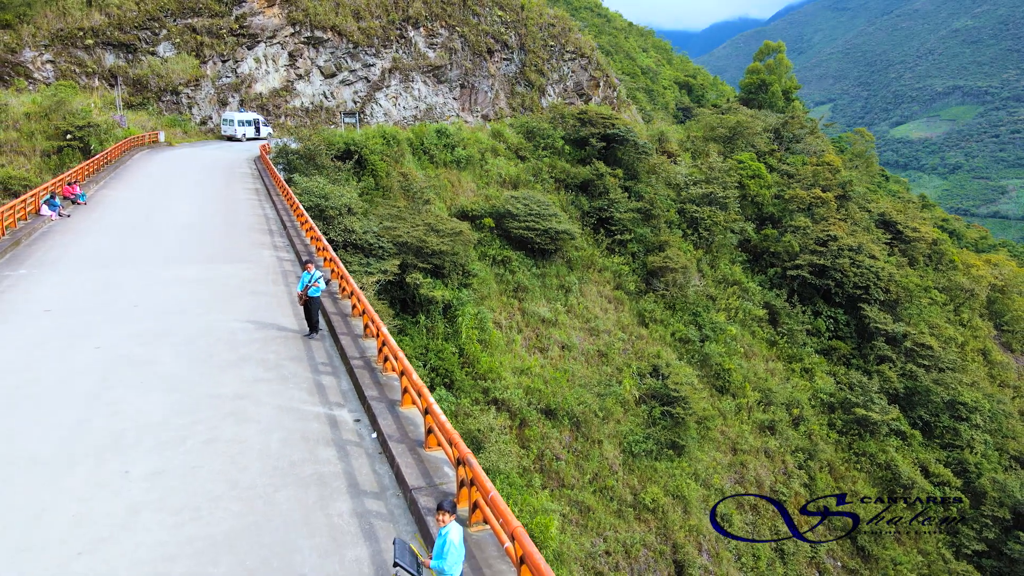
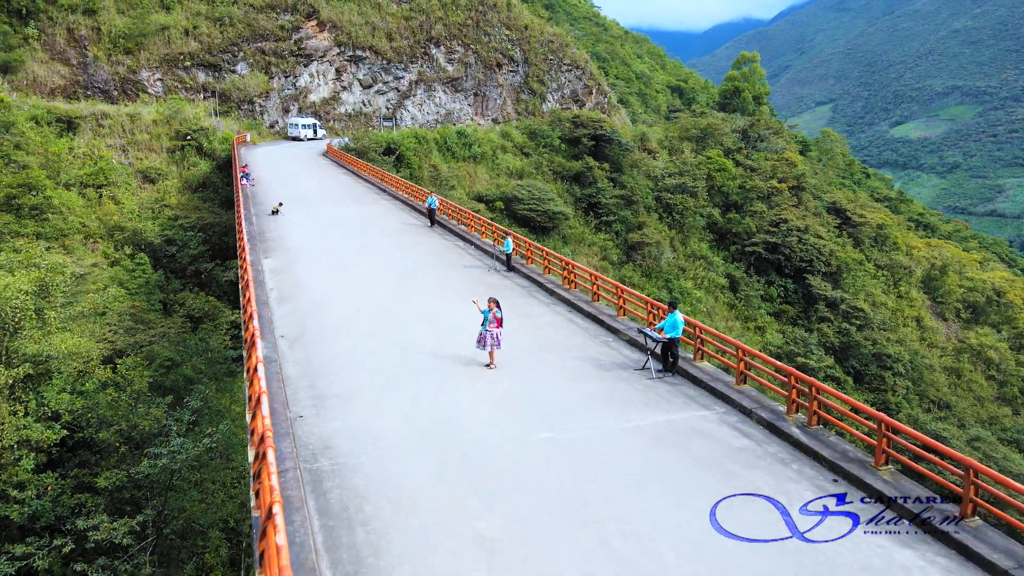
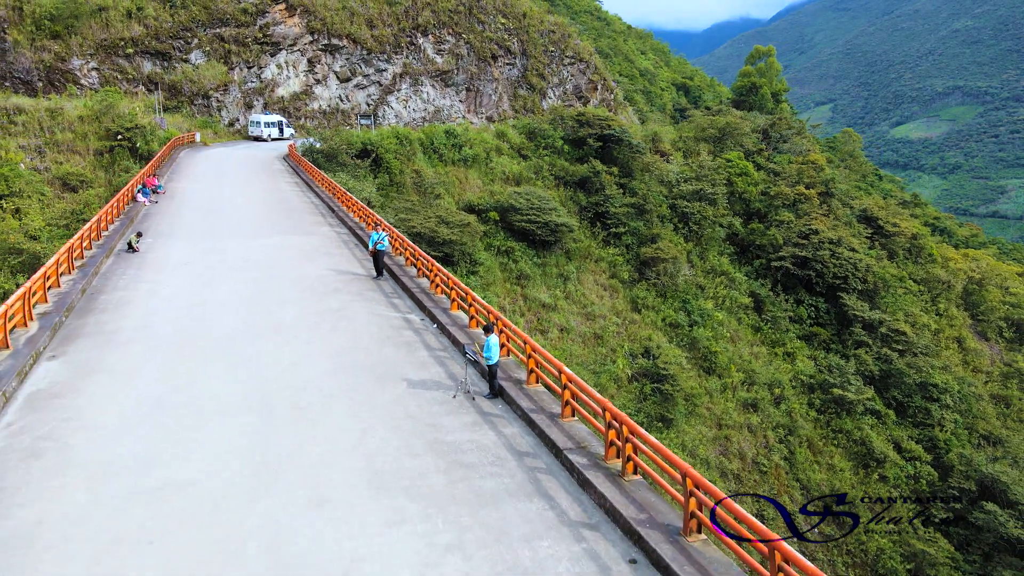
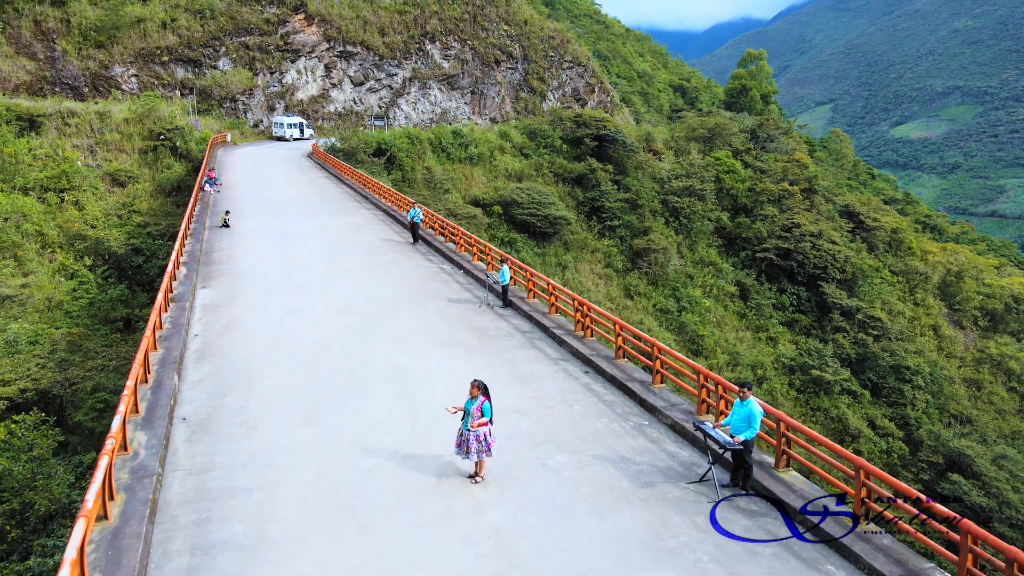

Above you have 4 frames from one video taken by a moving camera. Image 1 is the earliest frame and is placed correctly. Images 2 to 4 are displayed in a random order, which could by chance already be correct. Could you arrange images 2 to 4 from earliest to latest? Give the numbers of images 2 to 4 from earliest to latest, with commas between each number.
3, 4, 2
